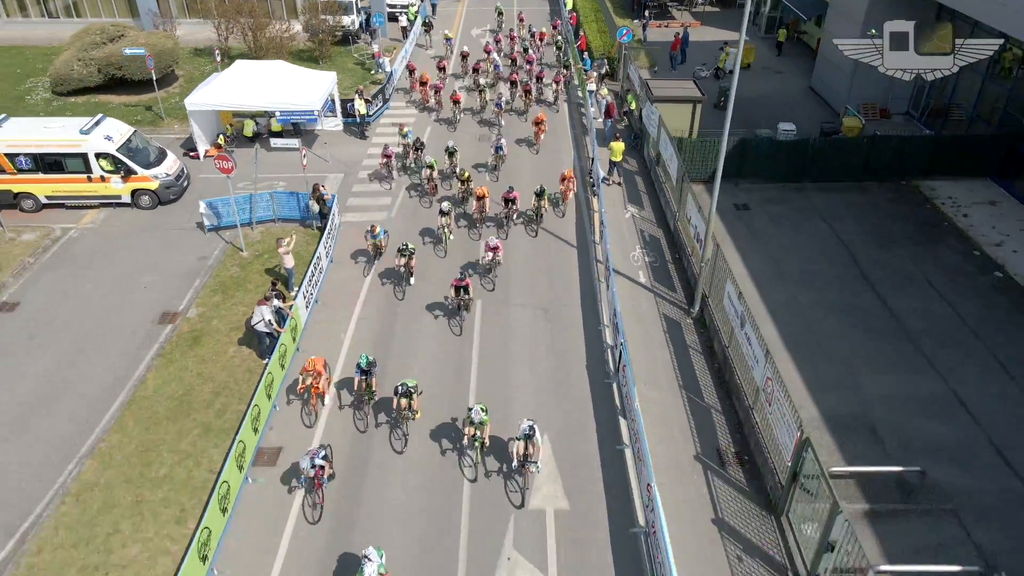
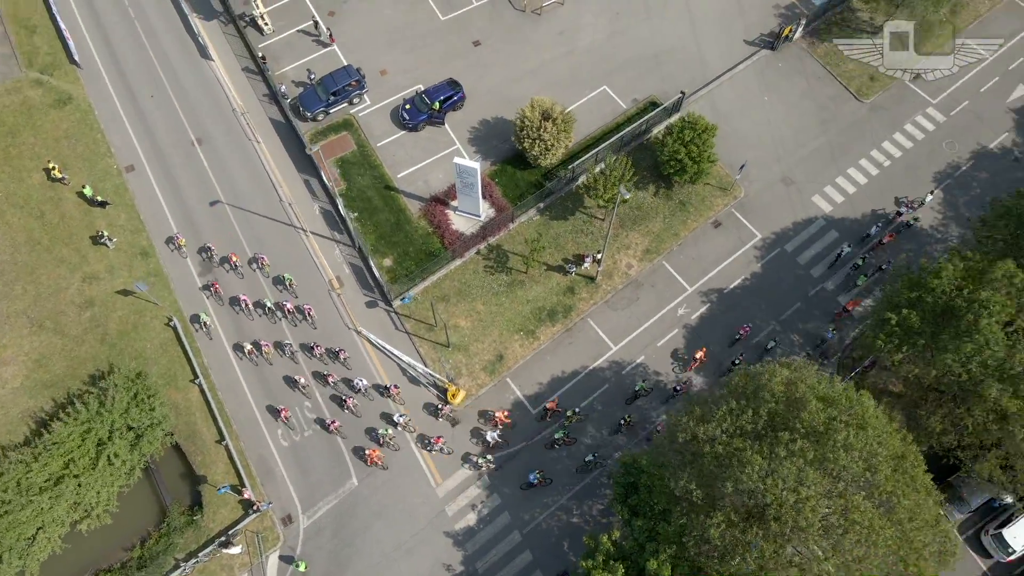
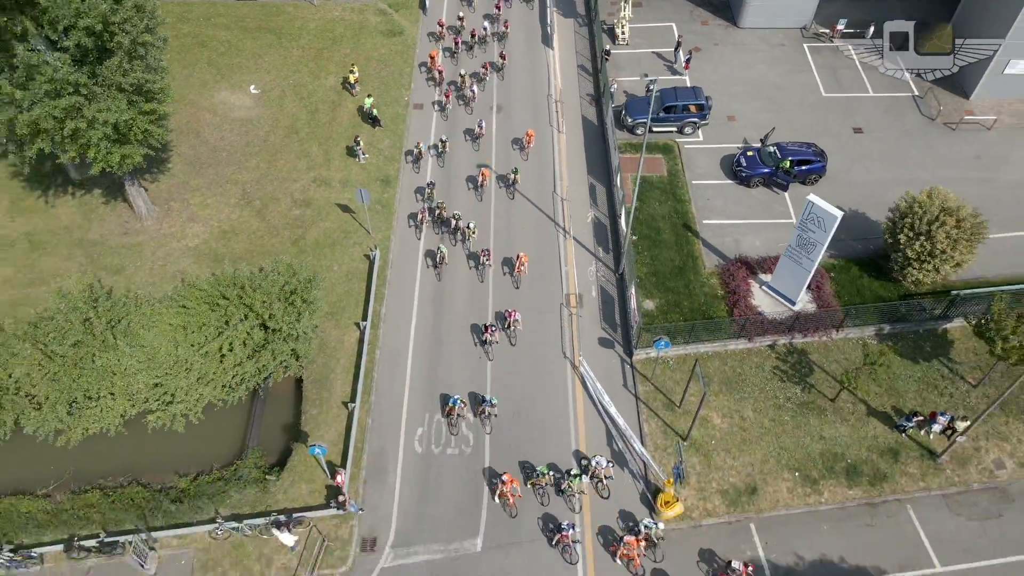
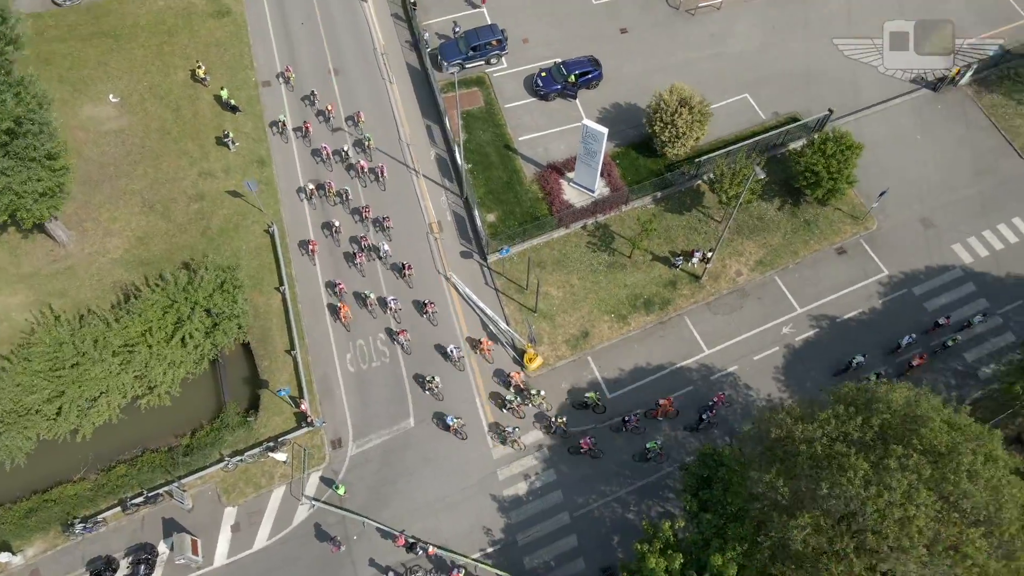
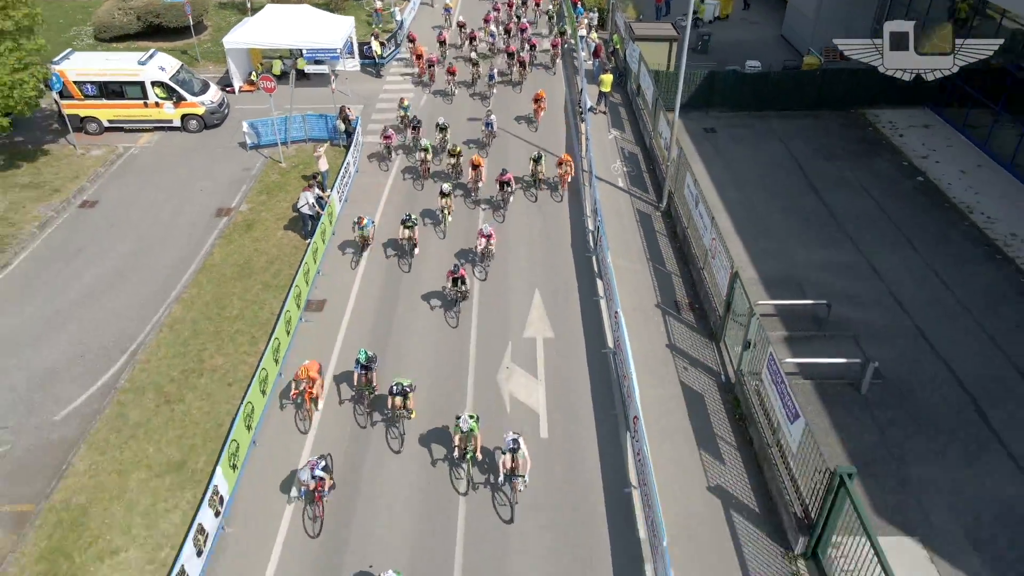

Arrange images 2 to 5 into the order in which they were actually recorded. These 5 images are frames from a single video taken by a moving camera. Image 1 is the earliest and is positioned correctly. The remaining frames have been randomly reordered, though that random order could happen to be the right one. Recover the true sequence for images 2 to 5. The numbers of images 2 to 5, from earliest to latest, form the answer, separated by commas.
5, 3, 4, 2
